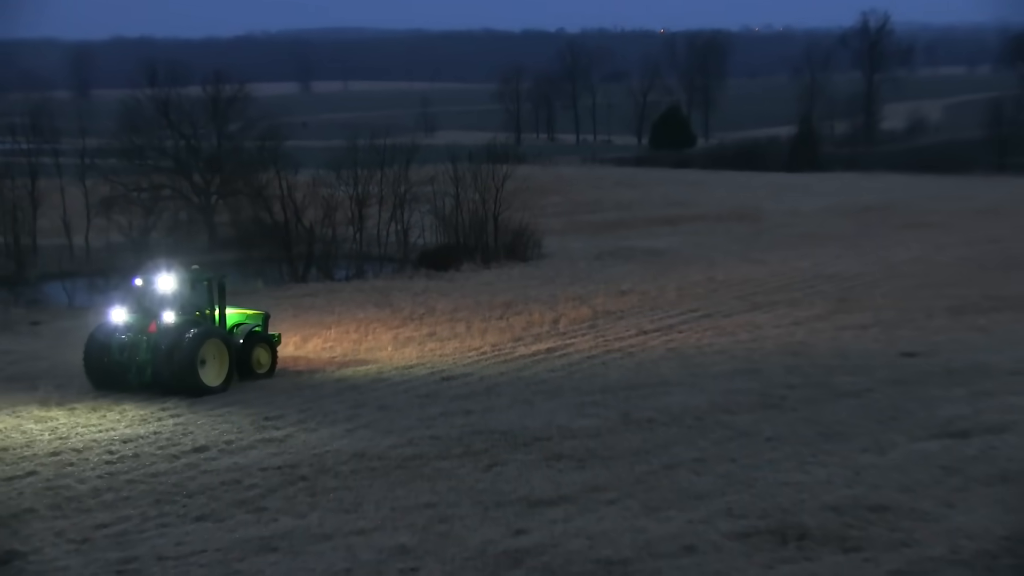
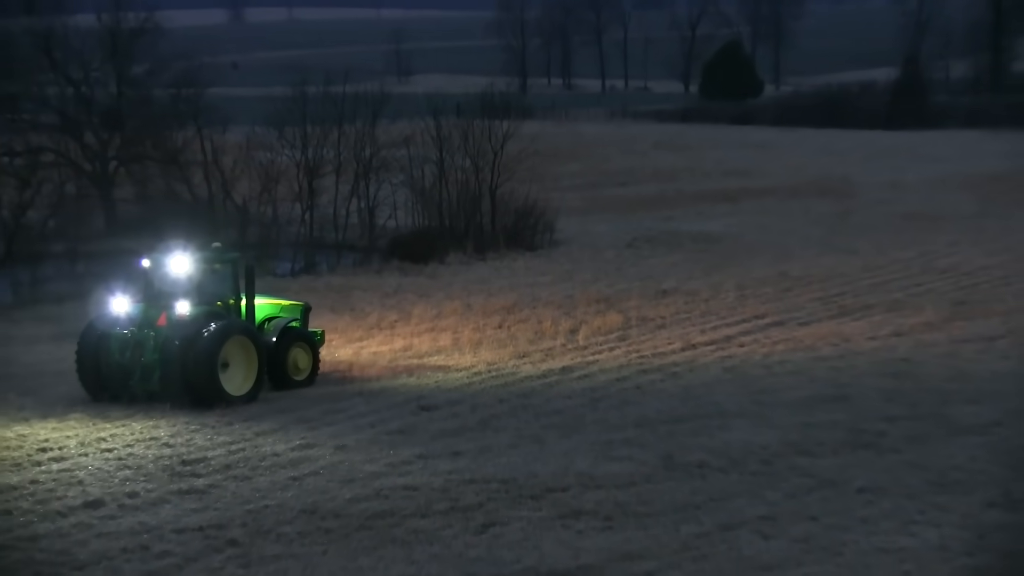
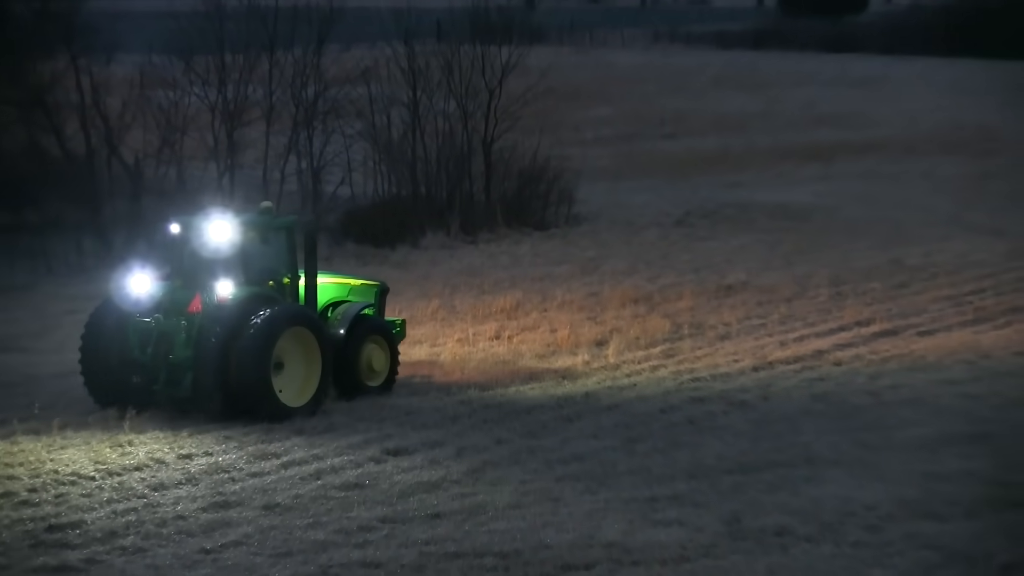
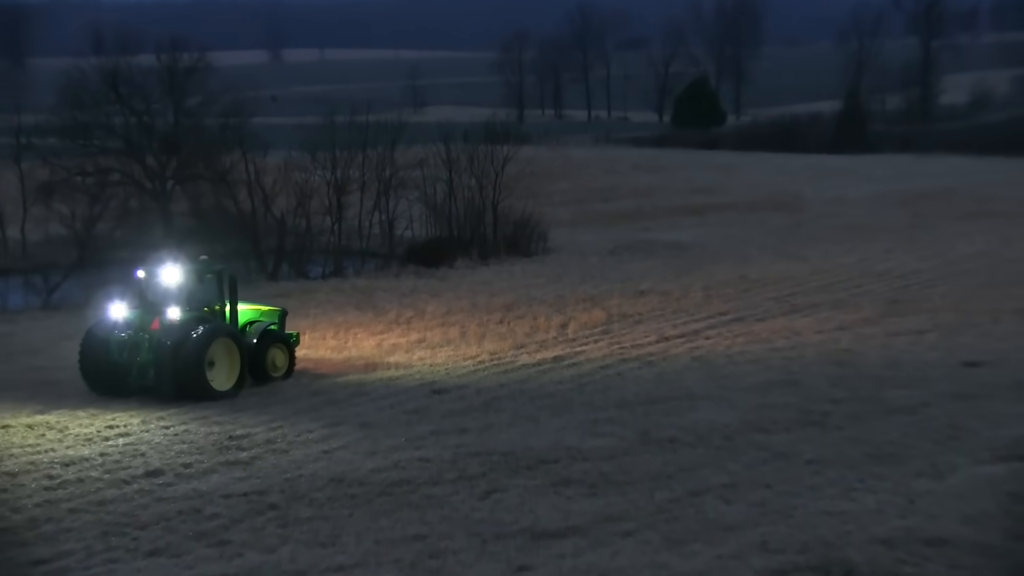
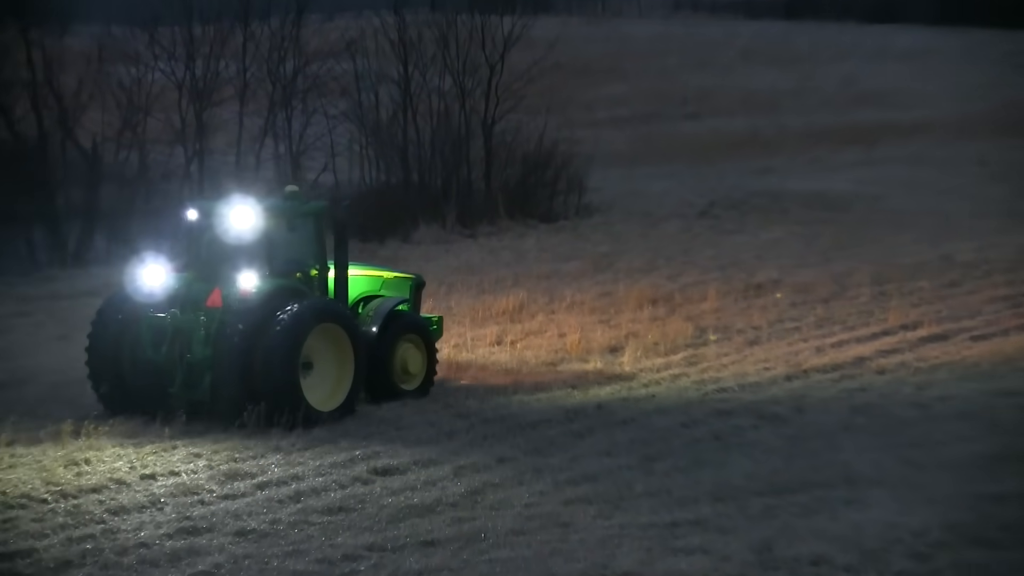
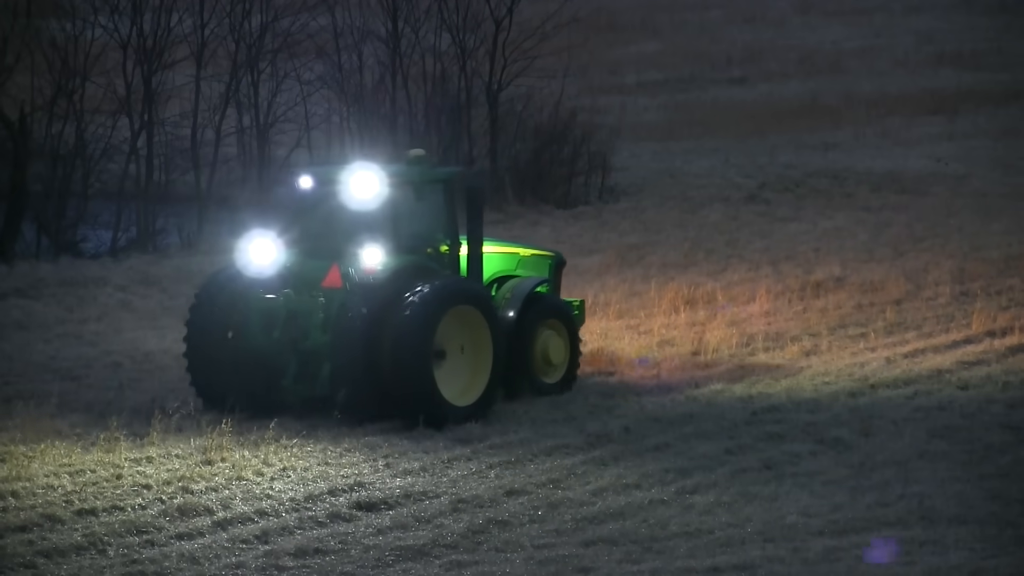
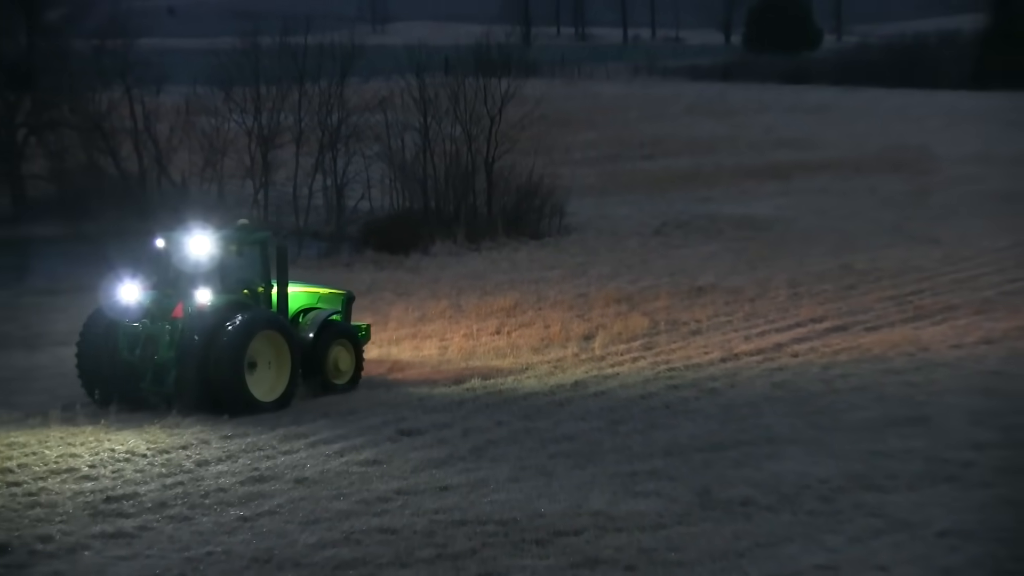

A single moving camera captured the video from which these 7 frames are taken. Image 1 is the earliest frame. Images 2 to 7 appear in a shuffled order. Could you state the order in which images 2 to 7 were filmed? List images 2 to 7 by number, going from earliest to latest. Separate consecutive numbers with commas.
4, 2, 7, 3, 5, 6
